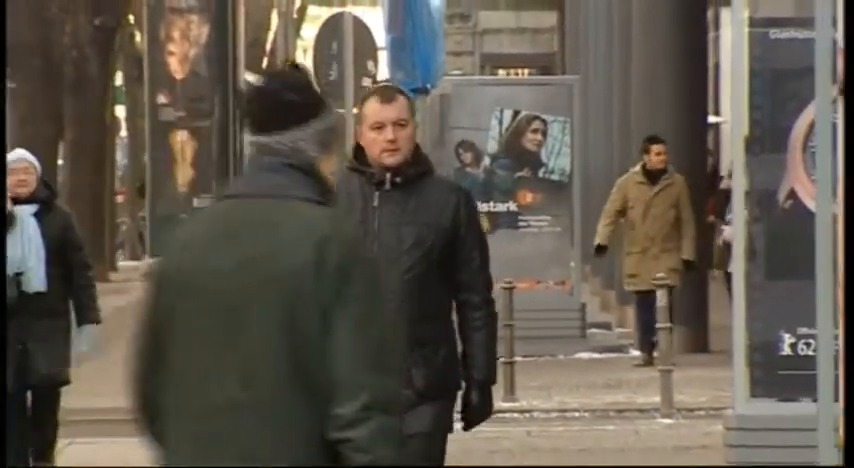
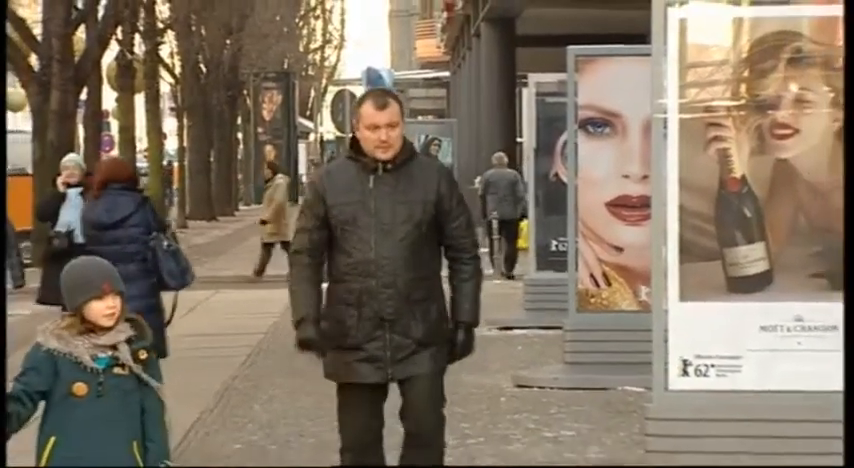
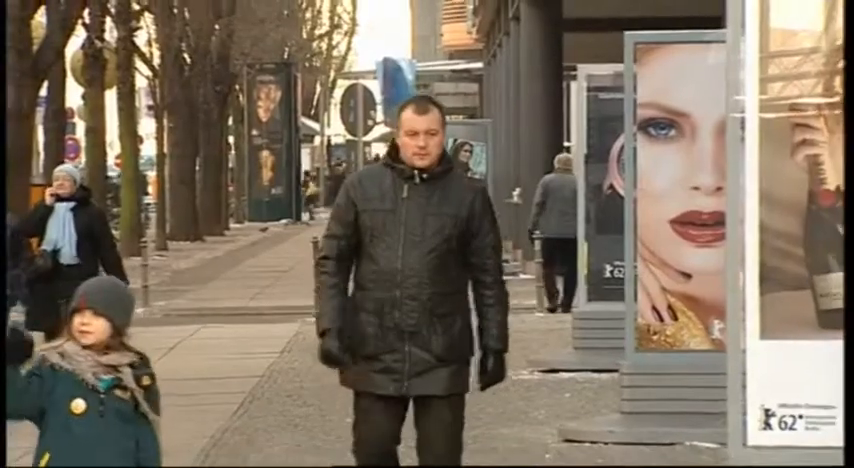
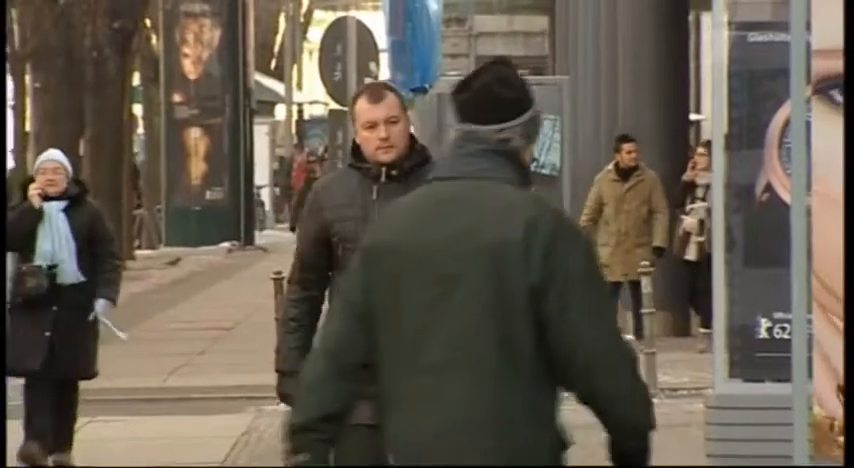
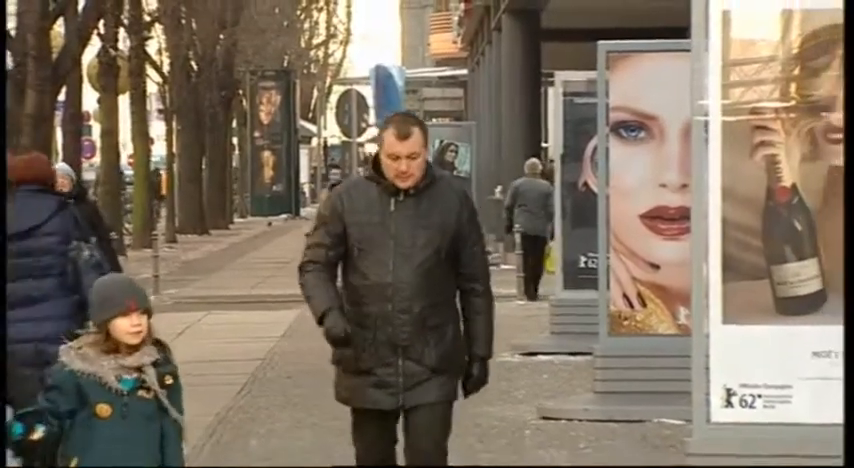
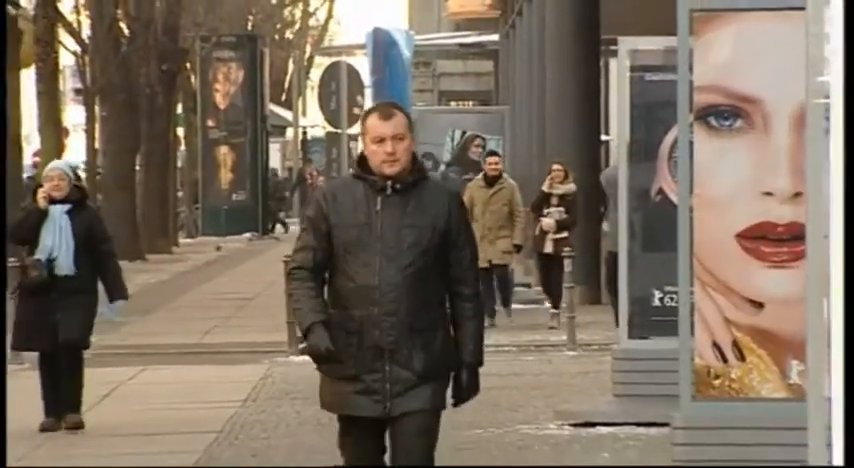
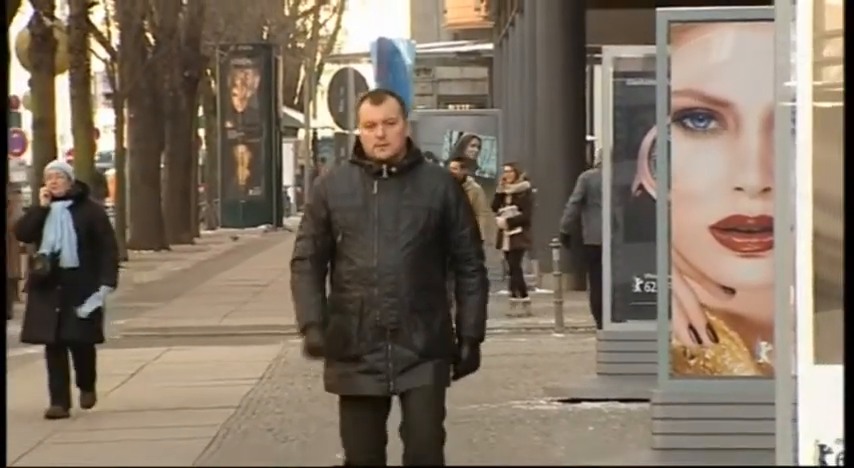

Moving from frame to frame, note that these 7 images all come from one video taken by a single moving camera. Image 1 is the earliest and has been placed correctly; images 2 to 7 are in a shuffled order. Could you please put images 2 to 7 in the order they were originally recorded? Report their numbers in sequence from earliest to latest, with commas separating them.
4, 6, 7, 3, 5, 2
